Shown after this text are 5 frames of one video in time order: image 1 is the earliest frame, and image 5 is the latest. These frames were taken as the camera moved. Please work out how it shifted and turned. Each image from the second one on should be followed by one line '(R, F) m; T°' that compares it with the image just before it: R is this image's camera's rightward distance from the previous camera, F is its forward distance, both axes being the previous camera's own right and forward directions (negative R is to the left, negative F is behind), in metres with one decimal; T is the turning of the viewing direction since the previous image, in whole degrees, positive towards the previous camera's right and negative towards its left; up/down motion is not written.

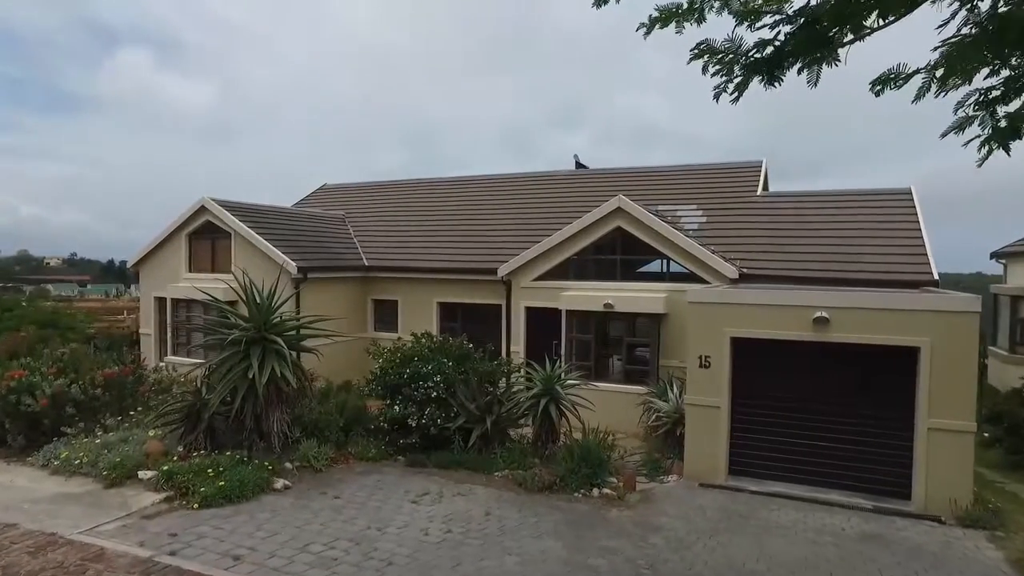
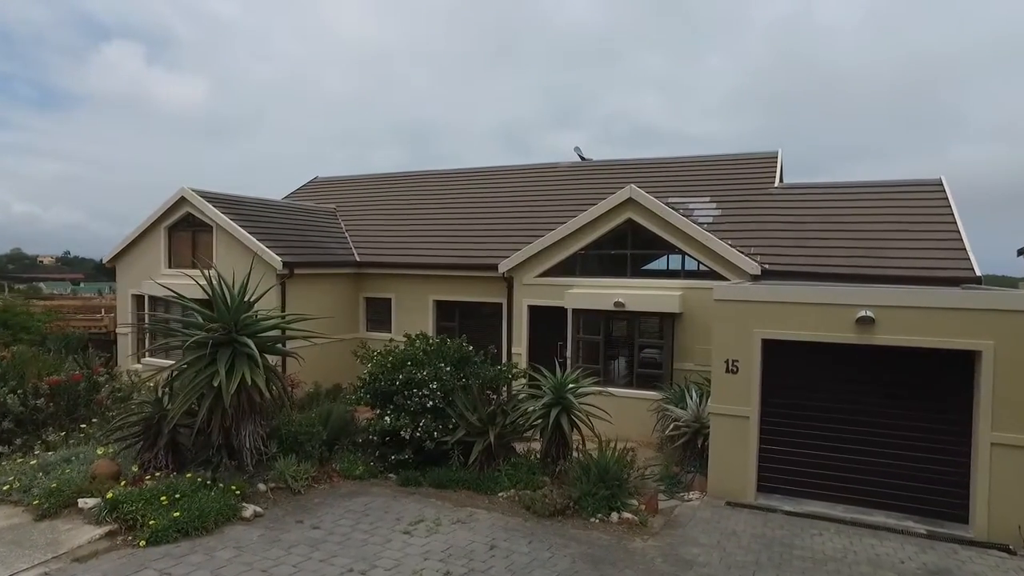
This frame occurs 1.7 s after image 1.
(-0.1, +1.1) m; 0°
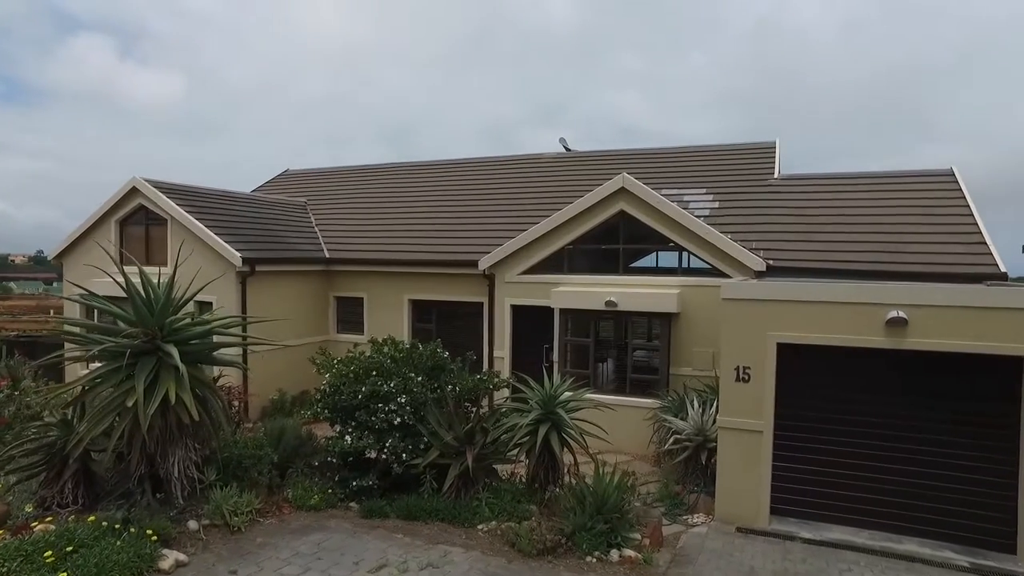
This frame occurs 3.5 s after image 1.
(0.0, +1.2) m; +2°
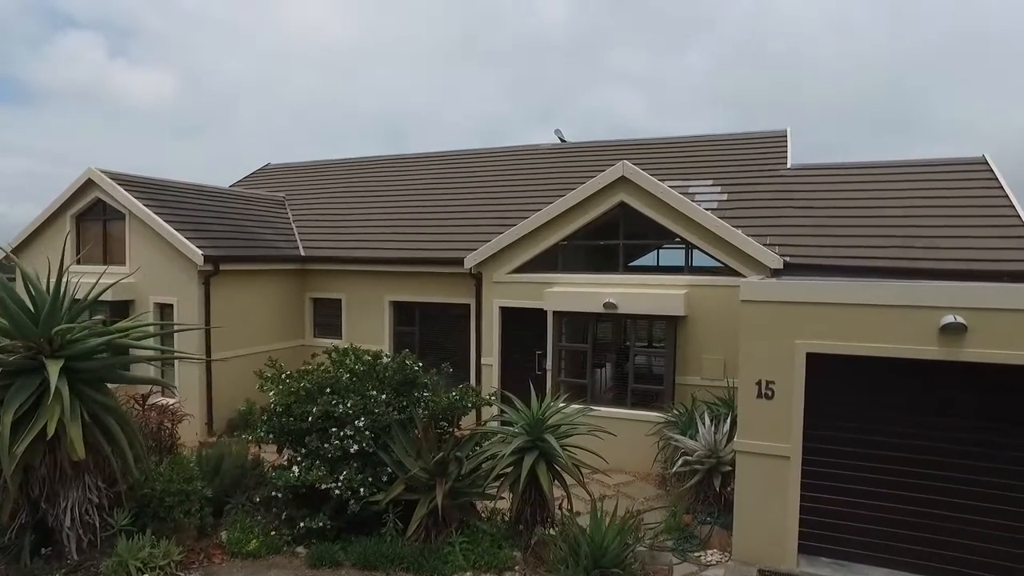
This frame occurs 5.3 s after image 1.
(+0.2, +1.3) m; 0°
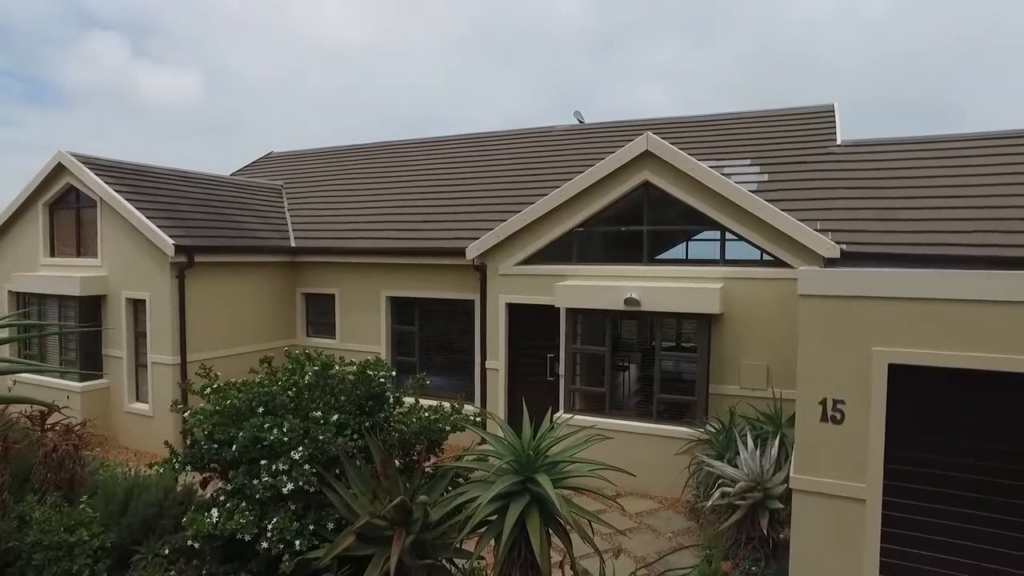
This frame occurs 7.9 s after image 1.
(+0.3, +1.6) m; -2°
